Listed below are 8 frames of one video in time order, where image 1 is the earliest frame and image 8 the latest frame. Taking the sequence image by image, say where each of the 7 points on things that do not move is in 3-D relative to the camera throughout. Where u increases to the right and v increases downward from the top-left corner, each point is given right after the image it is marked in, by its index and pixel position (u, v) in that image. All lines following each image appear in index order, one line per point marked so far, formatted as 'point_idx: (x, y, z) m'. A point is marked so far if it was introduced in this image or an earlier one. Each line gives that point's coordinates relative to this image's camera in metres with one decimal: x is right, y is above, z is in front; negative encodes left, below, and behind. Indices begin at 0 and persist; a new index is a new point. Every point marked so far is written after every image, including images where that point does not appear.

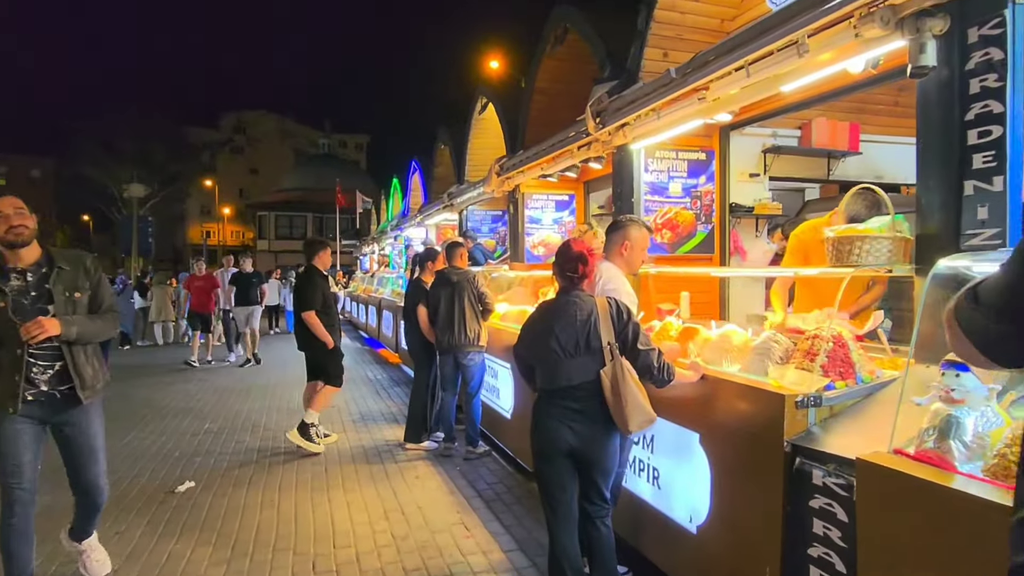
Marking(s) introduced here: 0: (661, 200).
0: (+1.1, +0.7, +4.7) m
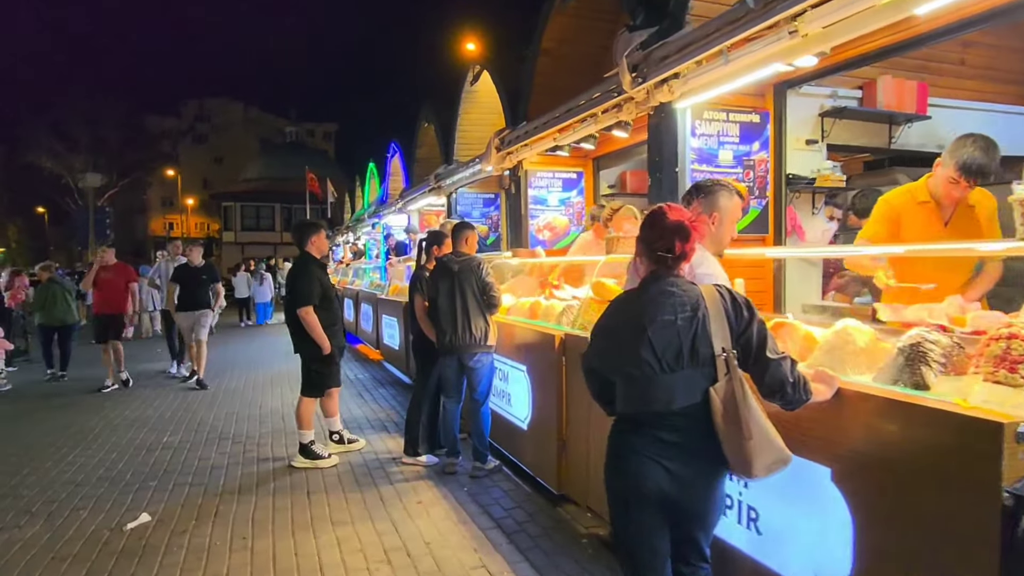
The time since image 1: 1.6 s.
0: (+1.2, +0.7, +4.0) m
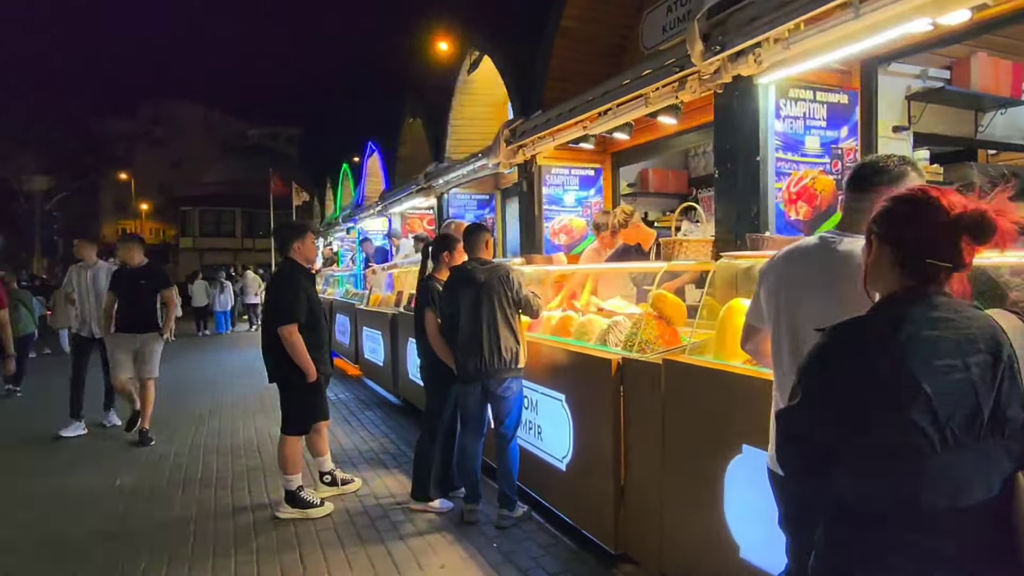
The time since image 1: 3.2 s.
0: (+1.5, +0.7, +3.3) m
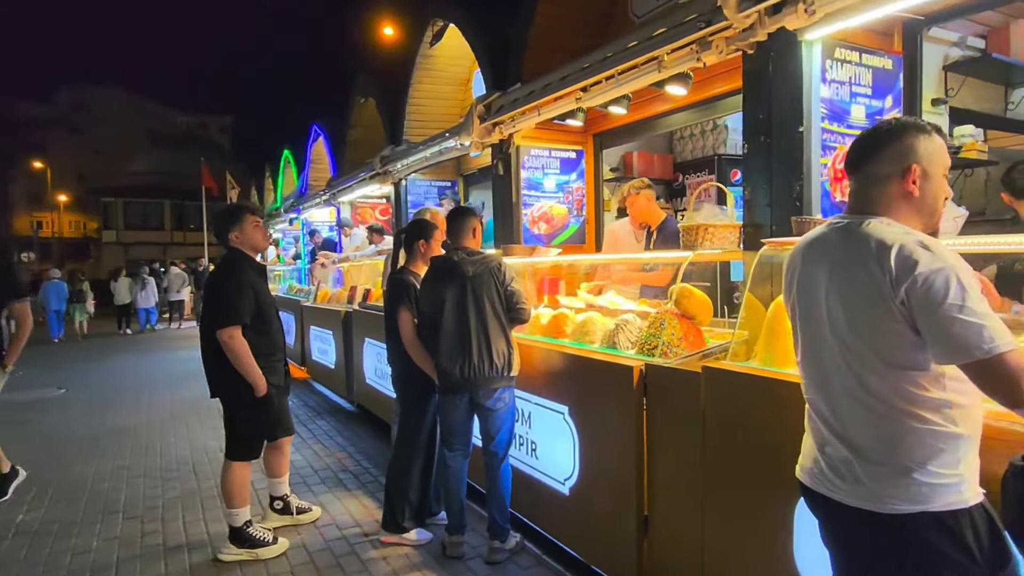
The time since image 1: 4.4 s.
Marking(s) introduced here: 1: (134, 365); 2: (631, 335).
0: (+1.5, +0.7, +2.8) m
1: (-6.2, -1.3, +10.4) m
2: (+0.6, -0.2, +3.2) m
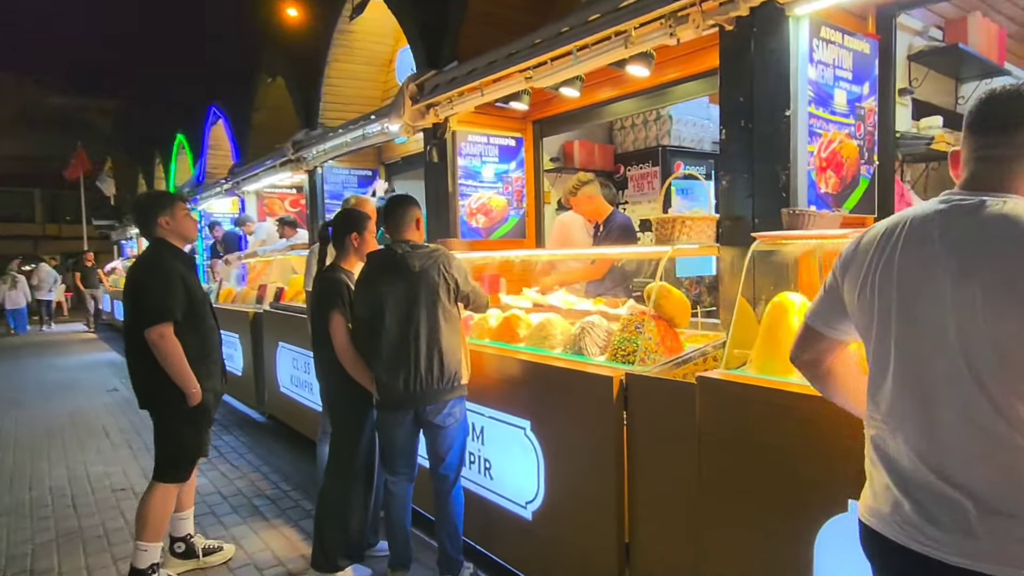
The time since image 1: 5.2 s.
0: (+1.3, +0.7, +2.6) m
1: (-7.3, -1.3, +9.1) m
2: (+0.4, -0.2, +2.9) m
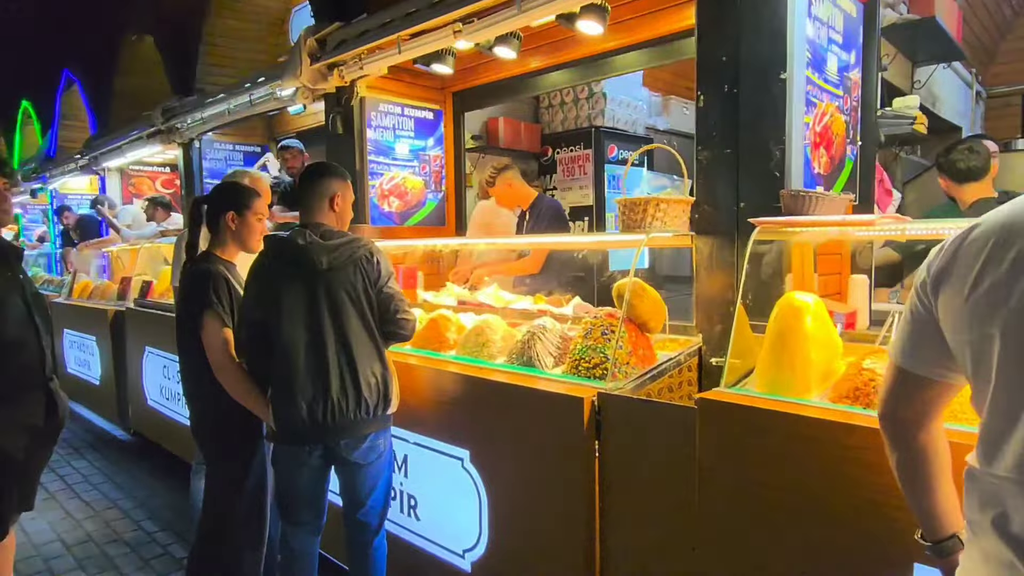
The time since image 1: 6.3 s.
0: (+1.1, +0.7, +2.3) m
1: (-8.5, -1.2, +7.3) m
2: (+0.1, -0.2, +2.4) m
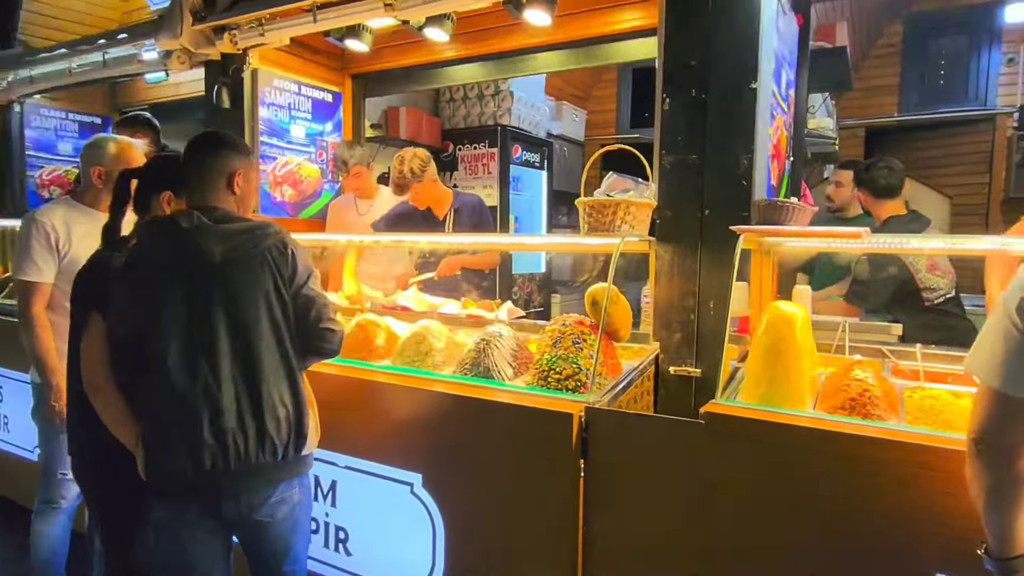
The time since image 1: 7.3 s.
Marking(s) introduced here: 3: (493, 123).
0: (+0.9, +0.7, +2.3) m
1: (-9.6, -1.0, +4.8) m
2: (0.0, -0.2, +2.2) m
3: (-0.1, +1.2, +4.6) m
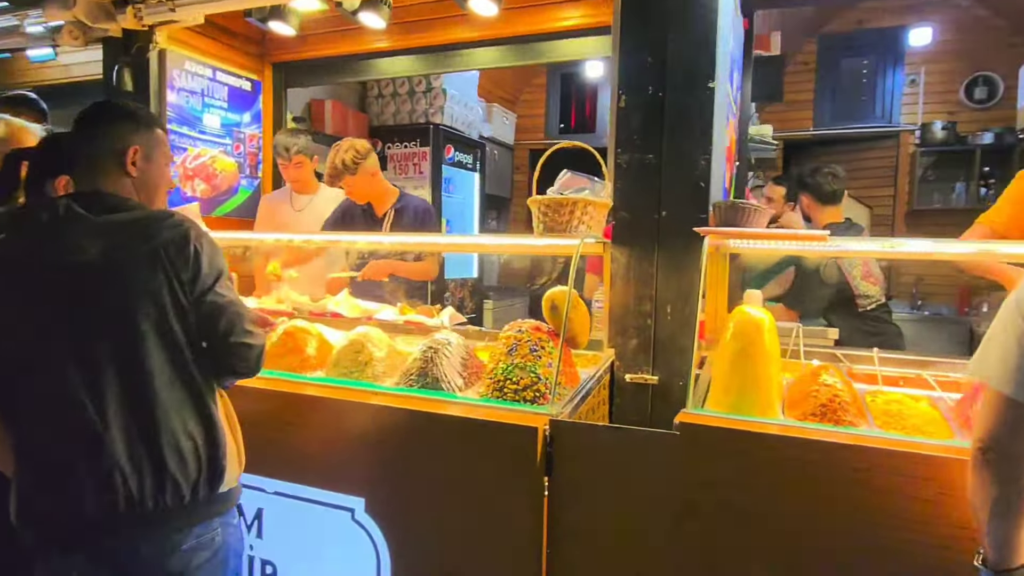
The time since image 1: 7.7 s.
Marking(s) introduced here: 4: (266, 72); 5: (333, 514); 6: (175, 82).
0: (+0.8, +0.7, +2.3) m
1: (-10.0, -1.0, +3.4) m
2: (-0.2, -0.2, +2.0) m
3: (-0.6, +1.2, +4.4) m
4: (-1.4, +1.3, +3.7) m
5: (-0.5, -0.7, +1.9) m
6: (-1.6, +1.0, +3.1) m
